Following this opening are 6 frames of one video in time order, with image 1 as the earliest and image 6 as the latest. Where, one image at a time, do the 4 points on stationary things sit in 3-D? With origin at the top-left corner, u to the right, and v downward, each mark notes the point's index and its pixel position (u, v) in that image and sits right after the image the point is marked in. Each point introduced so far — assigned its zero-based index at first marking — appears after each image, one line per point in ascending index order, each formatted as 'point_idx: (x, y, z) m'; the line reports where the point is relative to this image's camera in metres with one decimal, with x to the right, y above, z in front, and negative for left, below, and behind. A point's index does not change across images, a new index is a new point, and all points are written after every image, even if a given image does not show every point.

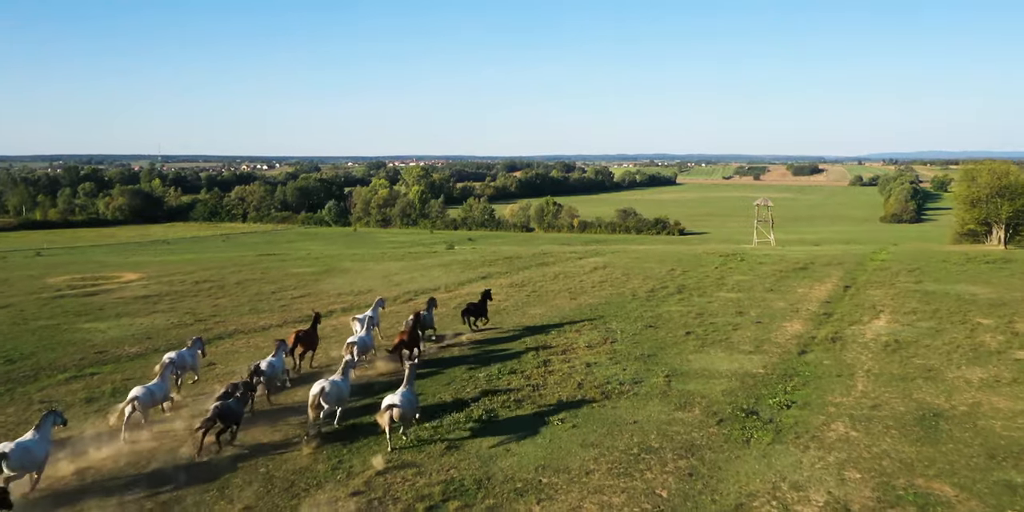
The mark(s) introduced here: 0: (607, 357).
0: (+2.8, -3.0, +17.6) m
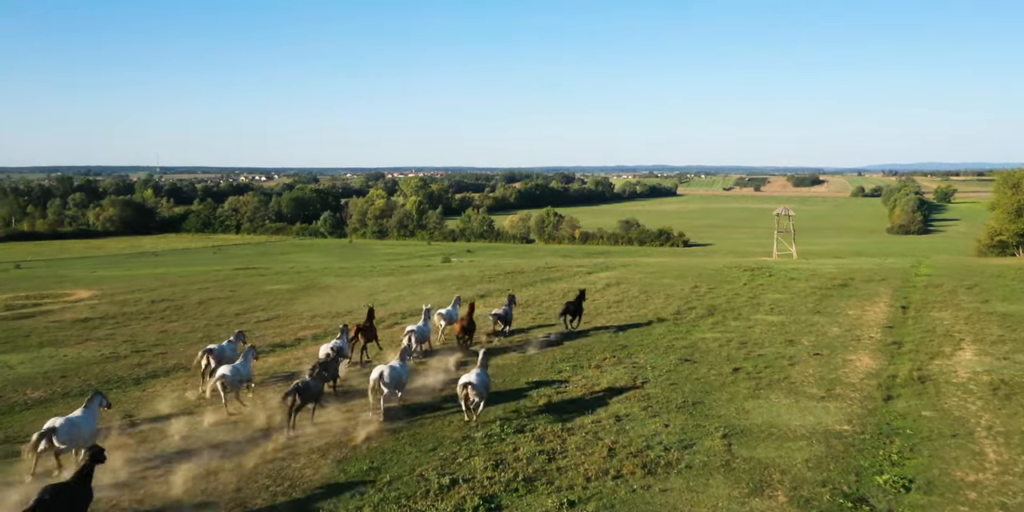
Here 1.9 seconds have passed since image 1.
0: (+2.9, -3.4, +13.6) m
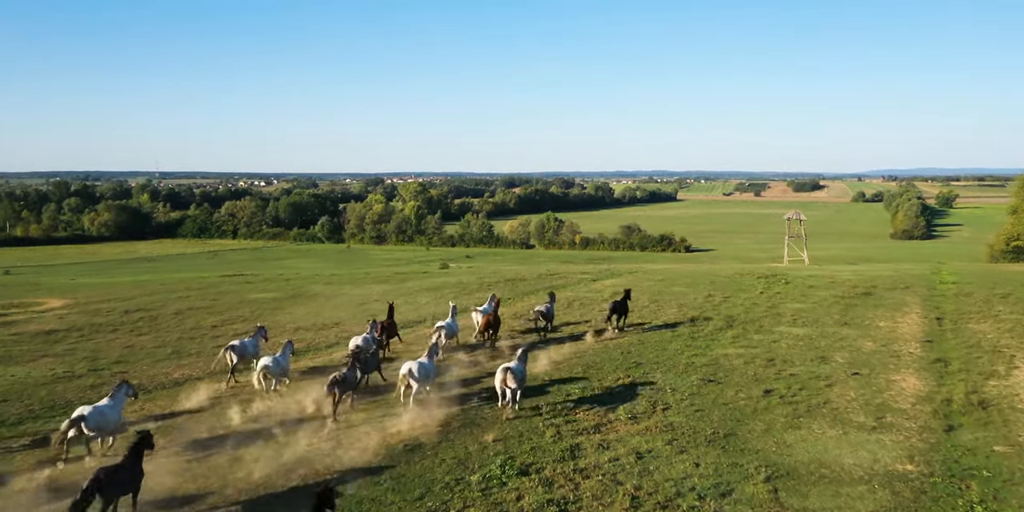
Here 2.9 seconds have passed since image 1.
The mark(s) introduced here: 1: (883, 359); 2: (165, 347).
0: (+3.0, -3.6, +11.7) m
1: (+10.7, -3.0, +17.2) m
2: (-11.4, -3.0, +19.5) m
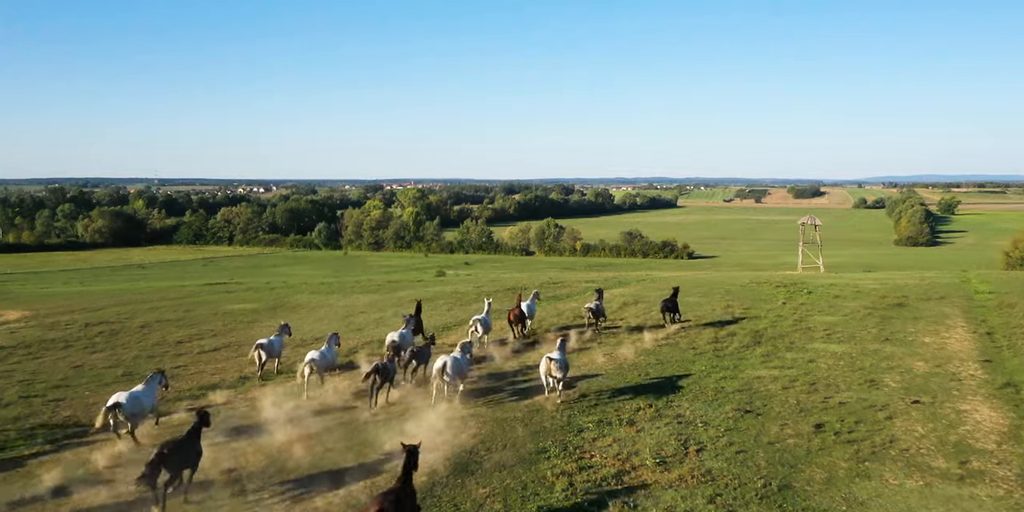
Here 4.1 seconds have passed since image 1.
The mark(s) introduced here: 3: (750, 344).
0: (+3.0, -3.7, +9.3) m
1: (+10.7, -3.2, +14.9) m
2: (-11.4, -3.2, +17.2) m
3: (+7.6, -2.8, +19.1) m
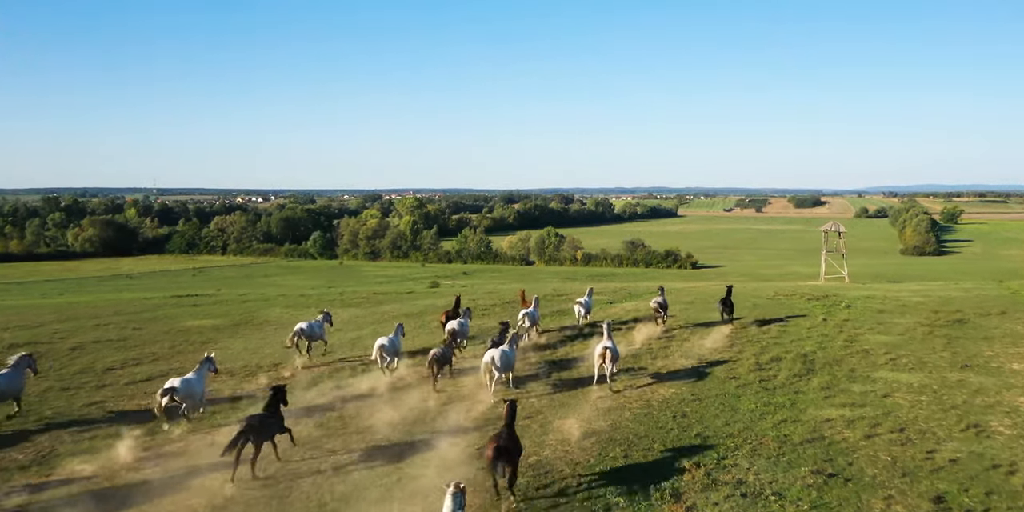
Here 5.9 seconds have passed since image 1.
0: (+3.0, -3.8, +5.8) m
1: (+10.7, -3.3, +11.4) m
2: (-11.4, -3.4, +13.7) m
3: (+7.6, -3.0, +15.6) m
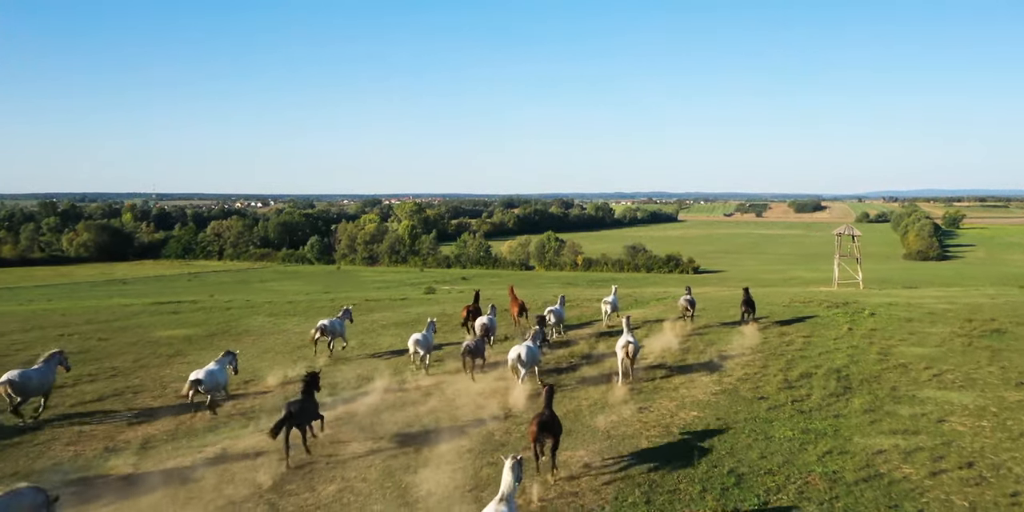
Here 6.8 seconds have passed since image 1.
0: (+3.0, -3.8, +4.0) m
1: (+10.7, -3.4, +9.6) m
2: (-11.4, -3.5, +11.9) m
3: (+7.5, -3.1, +13.8) m
